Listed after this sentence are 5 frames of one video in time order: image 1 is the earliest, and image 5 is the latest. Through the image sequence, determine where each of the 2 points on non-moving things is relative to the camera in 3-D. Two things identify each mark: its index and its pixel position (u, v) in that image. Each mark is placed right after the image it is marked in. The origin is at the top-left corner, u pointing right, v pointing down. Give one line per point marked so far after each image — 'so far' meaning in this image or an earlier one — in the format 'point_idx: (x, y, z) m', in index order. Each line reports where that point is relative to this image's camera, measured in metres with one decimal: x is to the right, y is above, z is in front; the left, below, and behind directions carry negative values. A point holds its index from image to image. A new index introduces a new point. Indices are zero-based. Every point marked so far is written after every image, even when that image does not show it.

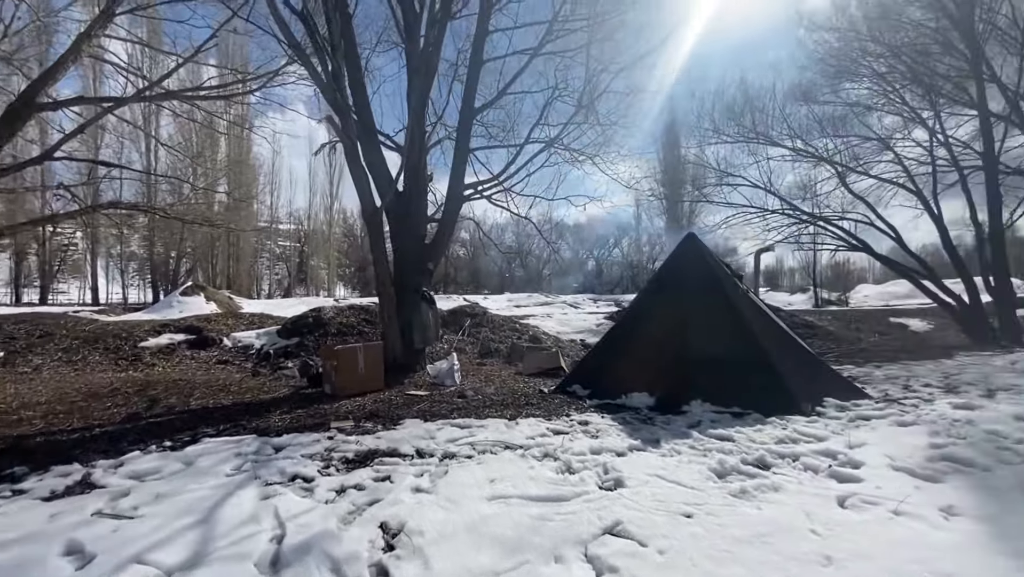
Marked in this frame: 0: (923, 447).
0: (+2.5, -1.0, +2.9) m
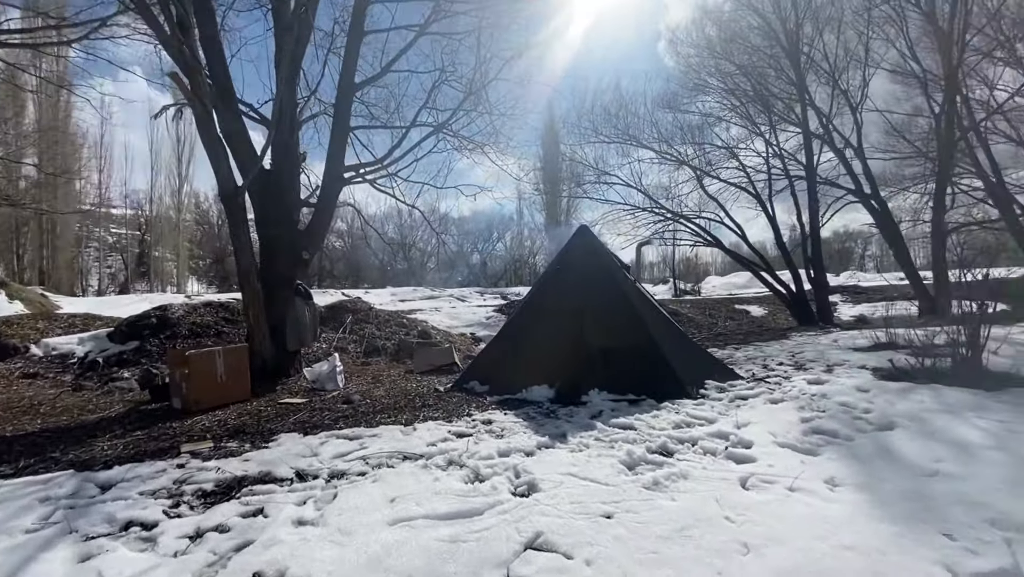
0: (+1.9, -0.9, +3.2) m
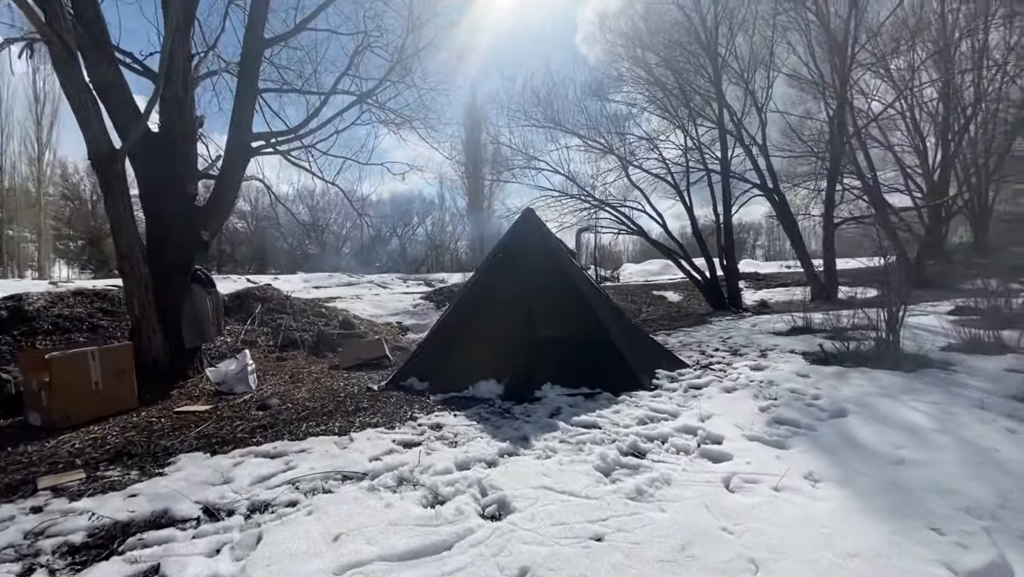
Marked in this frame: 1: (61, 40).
0: (+1.6, -0.8, +3.1) m
1: (-3.7, +2.0, +3.9) m
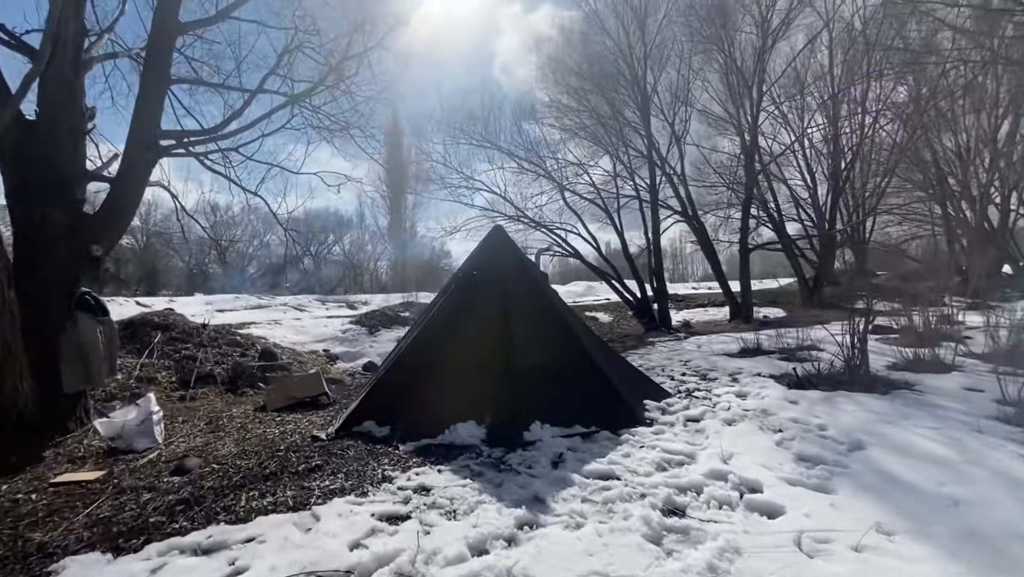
0: (+1.6, -1.0, +2.9) m
1: (-3.8, +1.8, +2.9) m
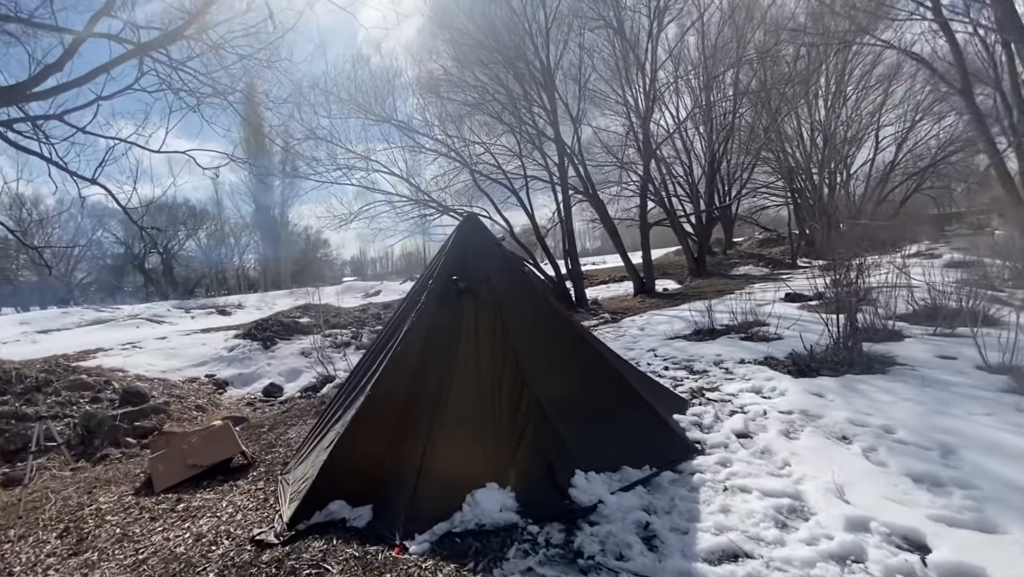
0: (+1.8, -0.9, +2.4) m
1: (-3.6, +1.5, +1.1) m
